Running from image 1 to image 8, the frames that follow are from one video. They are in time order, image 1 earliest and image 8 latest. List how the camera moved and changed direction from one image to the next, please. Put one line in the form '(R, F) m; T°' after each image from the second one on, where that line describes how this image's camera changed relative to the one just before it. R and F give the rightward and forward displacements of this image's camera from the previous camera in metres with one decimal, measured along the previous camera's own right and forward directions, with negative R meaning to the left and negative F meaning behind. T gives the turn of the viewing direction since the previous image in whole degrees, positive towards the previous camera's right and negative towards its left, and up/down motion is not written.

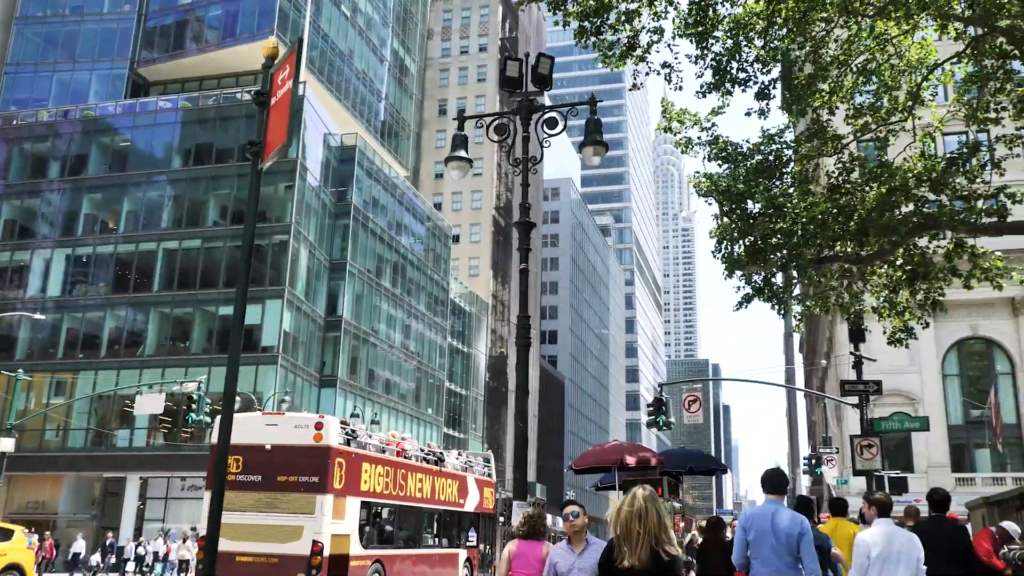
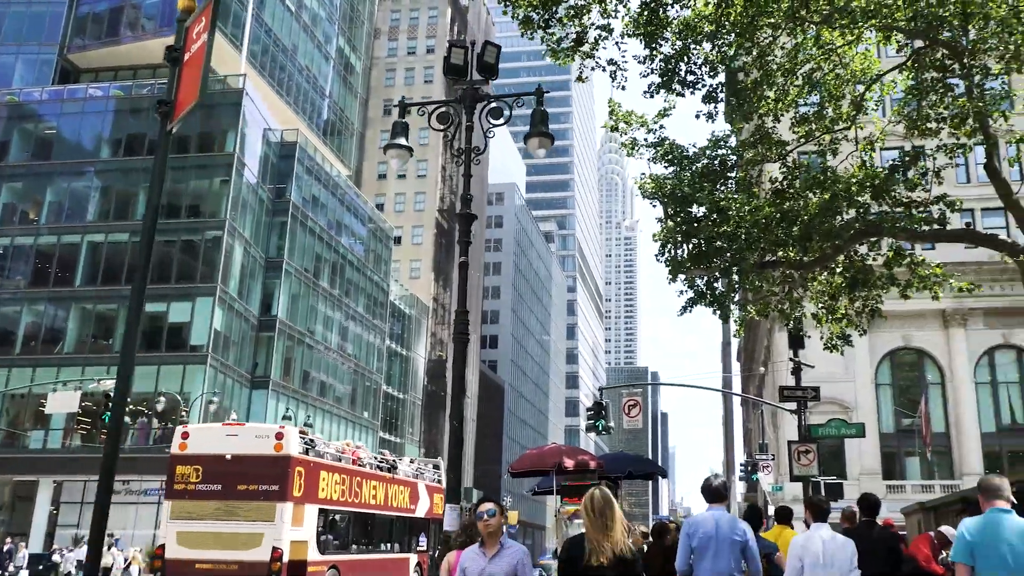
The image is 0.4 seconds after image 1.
(0.0, +0.5) m; +3°
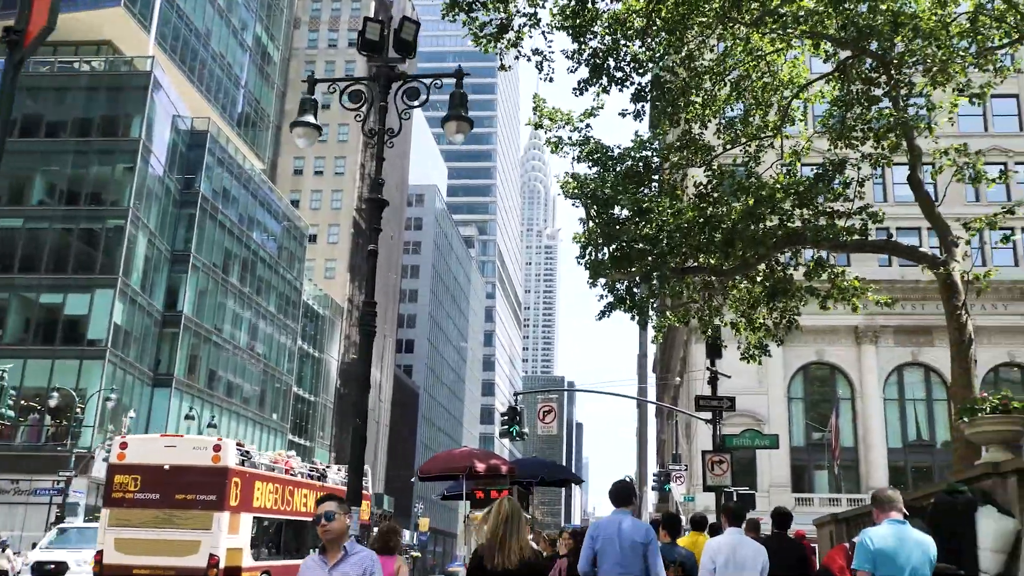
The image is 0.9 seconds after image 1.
(+0.1, +0.8) m; +5°
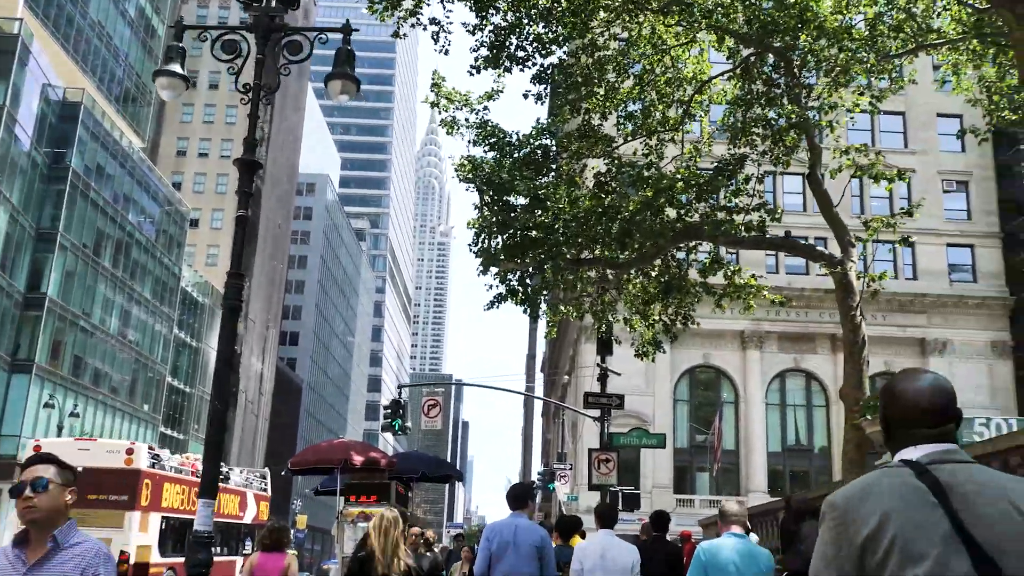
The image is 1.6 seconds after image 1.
(+0.1, +0.8) m; +6°
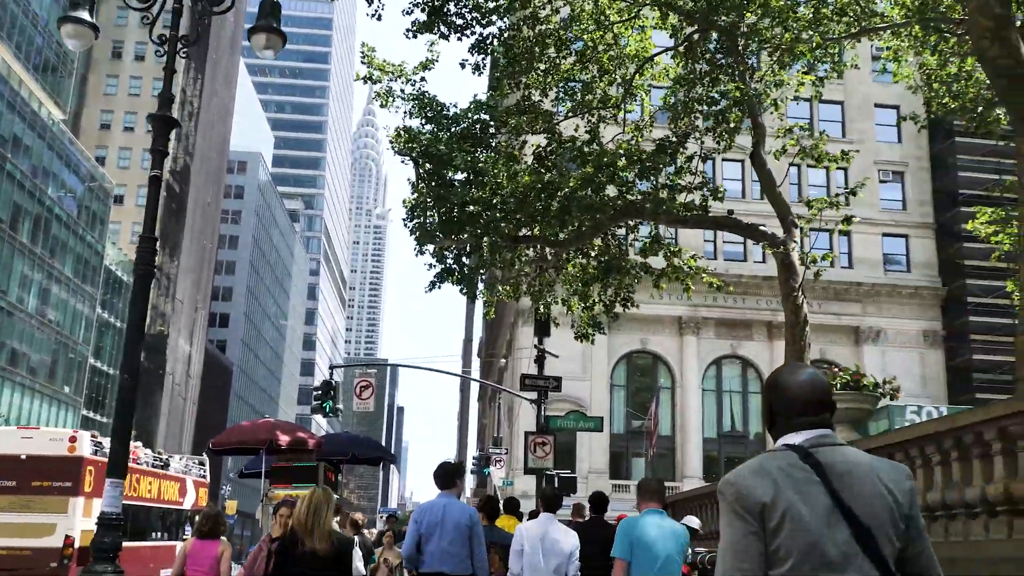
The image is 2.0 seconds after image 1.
(0.0, +0.5) m; +4°
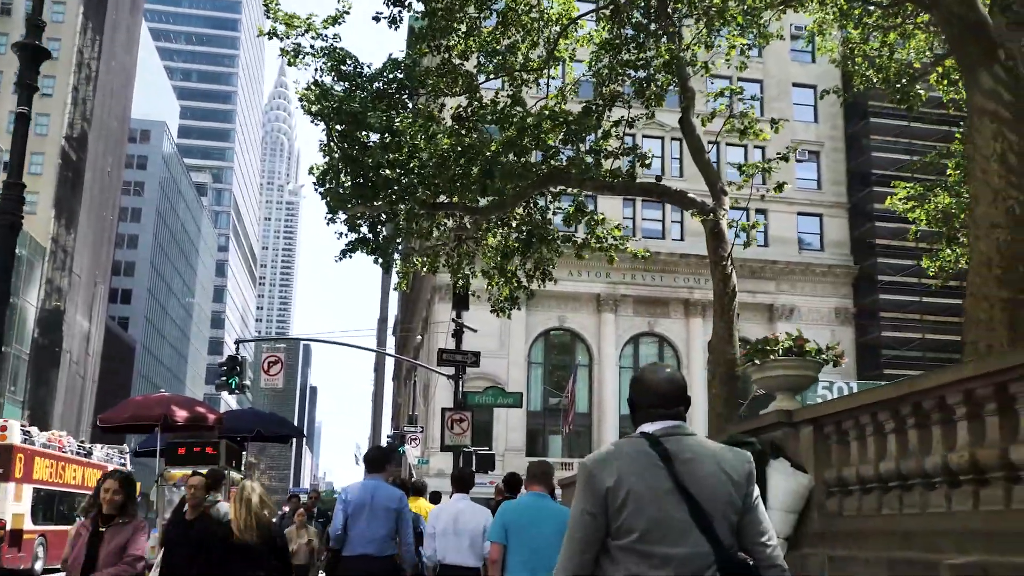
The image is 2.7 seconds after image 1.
(0.0, +0.7) m; +5°
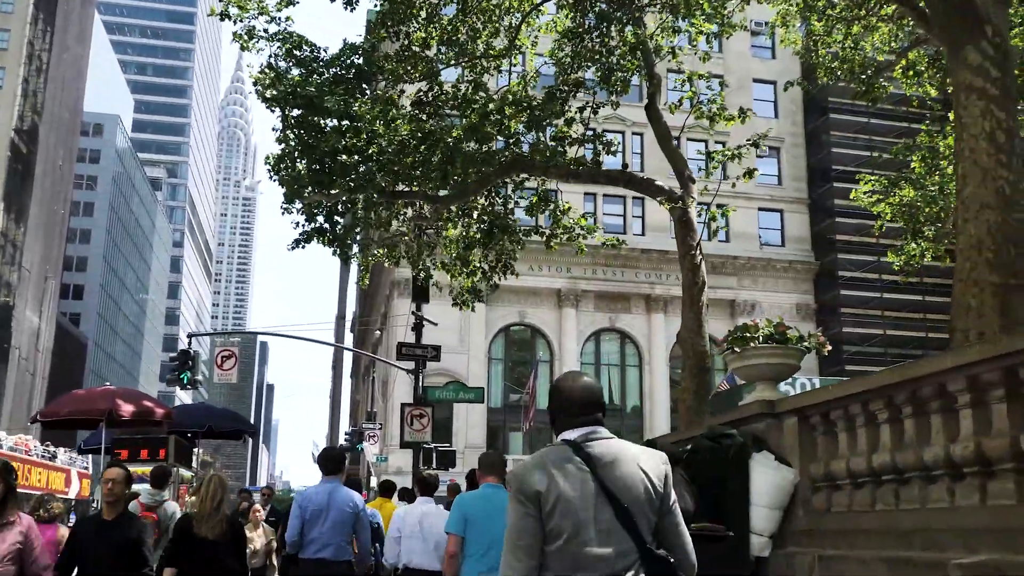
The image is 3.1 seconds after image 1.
(0.0, +0.5) m; +2°
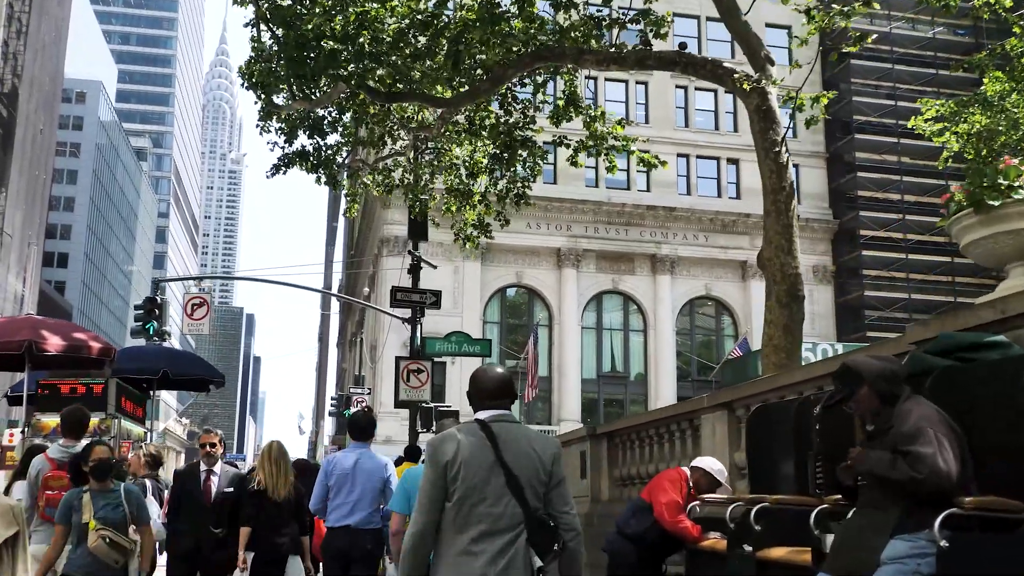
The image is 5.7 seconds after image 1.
(-0.5, +3.0) m; +1°
